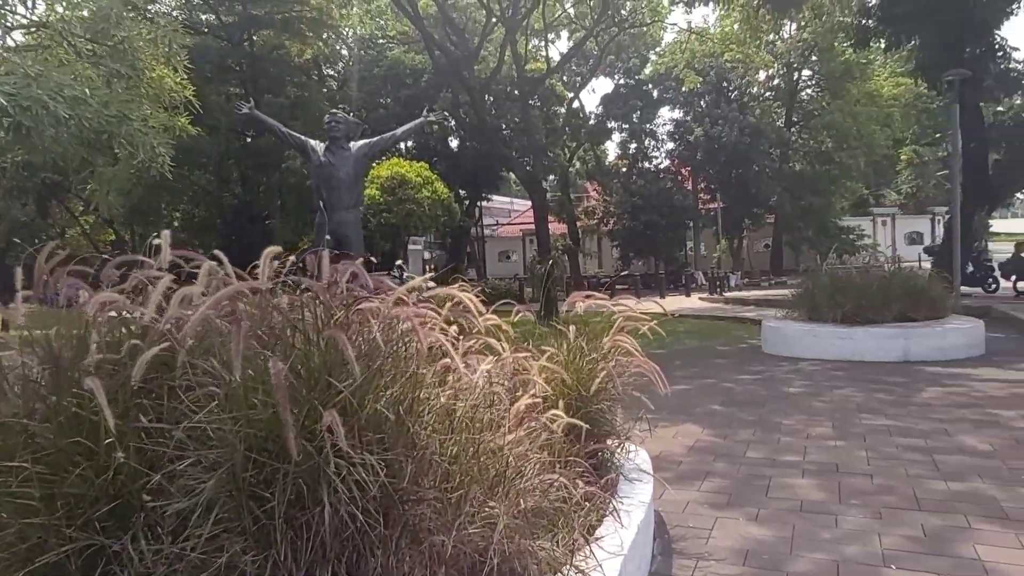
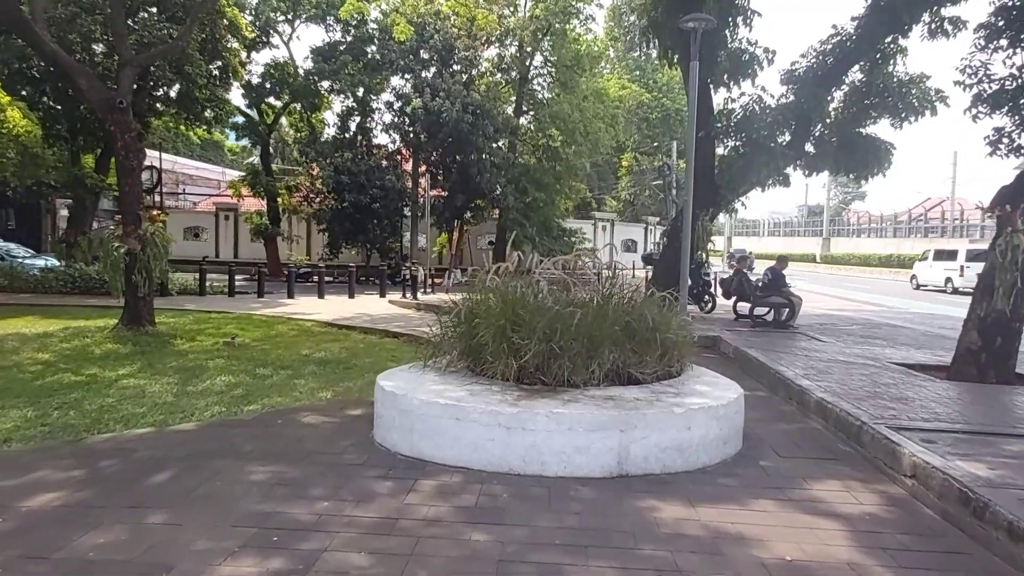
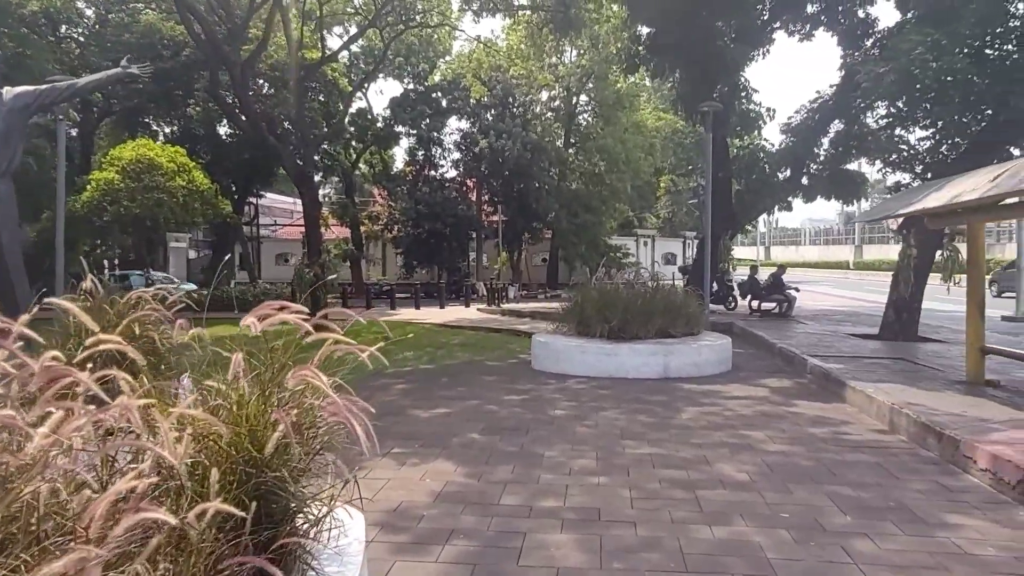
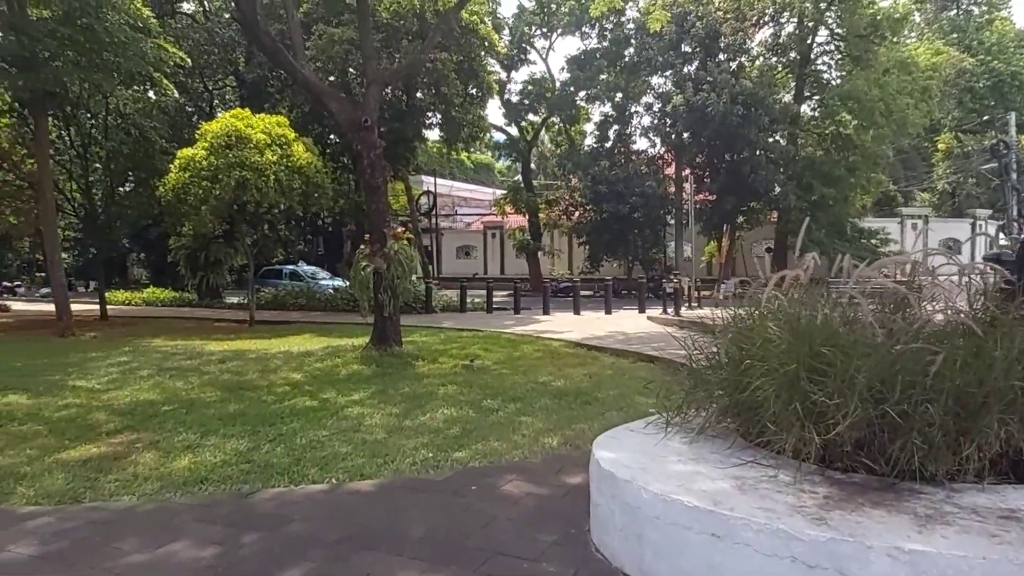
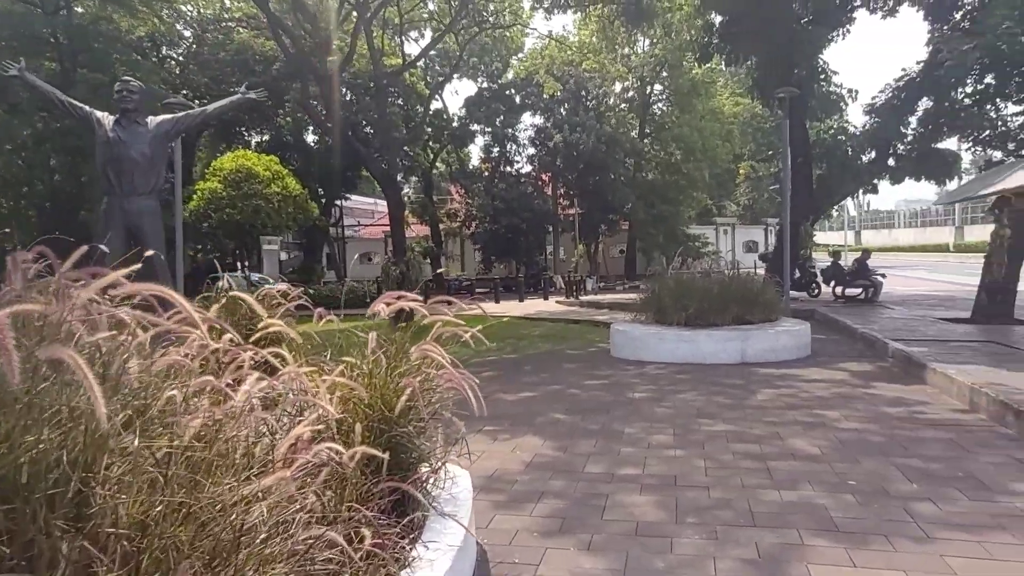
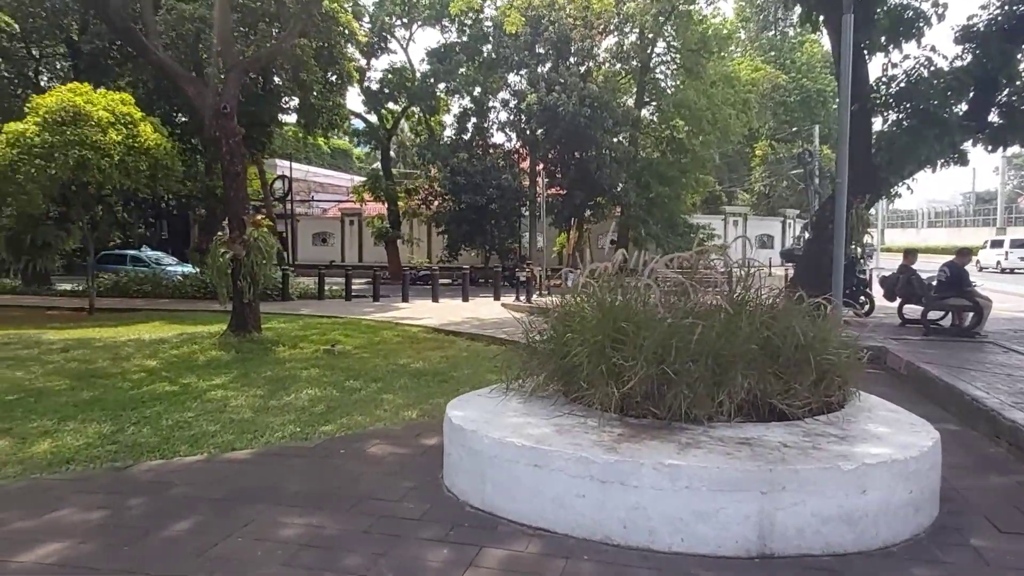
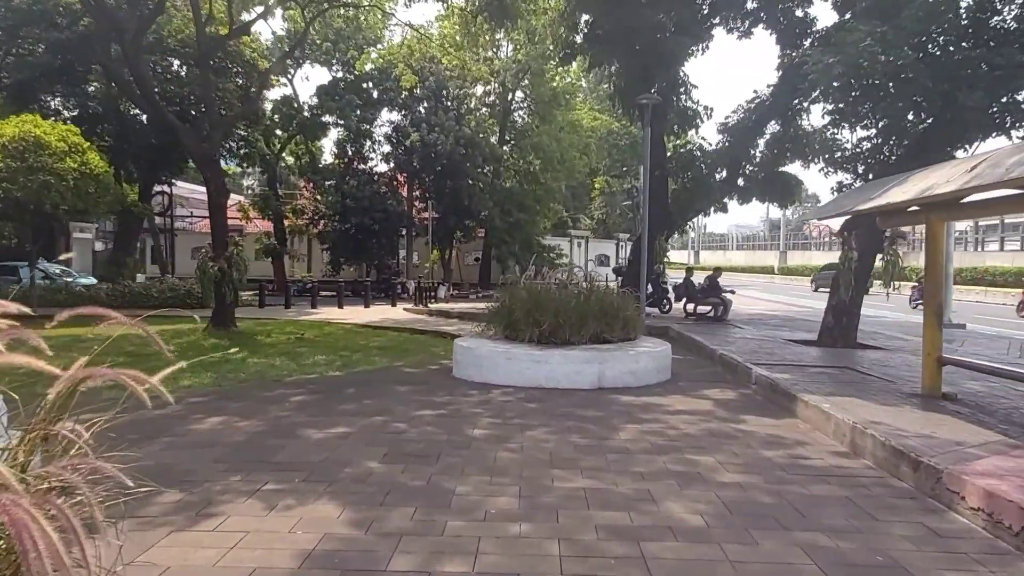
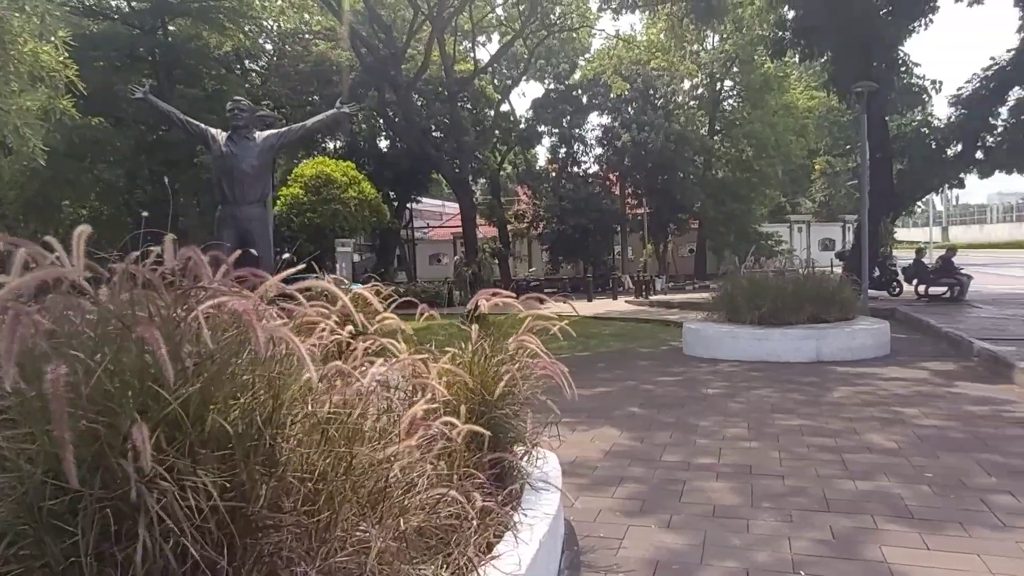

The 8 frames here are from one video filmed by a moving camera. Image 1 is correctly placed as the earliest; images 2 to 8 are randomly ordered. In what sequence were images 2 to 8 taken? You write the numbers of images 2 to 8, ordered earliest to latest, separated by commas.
8, 5, 3, 7, 2, 6, 4
